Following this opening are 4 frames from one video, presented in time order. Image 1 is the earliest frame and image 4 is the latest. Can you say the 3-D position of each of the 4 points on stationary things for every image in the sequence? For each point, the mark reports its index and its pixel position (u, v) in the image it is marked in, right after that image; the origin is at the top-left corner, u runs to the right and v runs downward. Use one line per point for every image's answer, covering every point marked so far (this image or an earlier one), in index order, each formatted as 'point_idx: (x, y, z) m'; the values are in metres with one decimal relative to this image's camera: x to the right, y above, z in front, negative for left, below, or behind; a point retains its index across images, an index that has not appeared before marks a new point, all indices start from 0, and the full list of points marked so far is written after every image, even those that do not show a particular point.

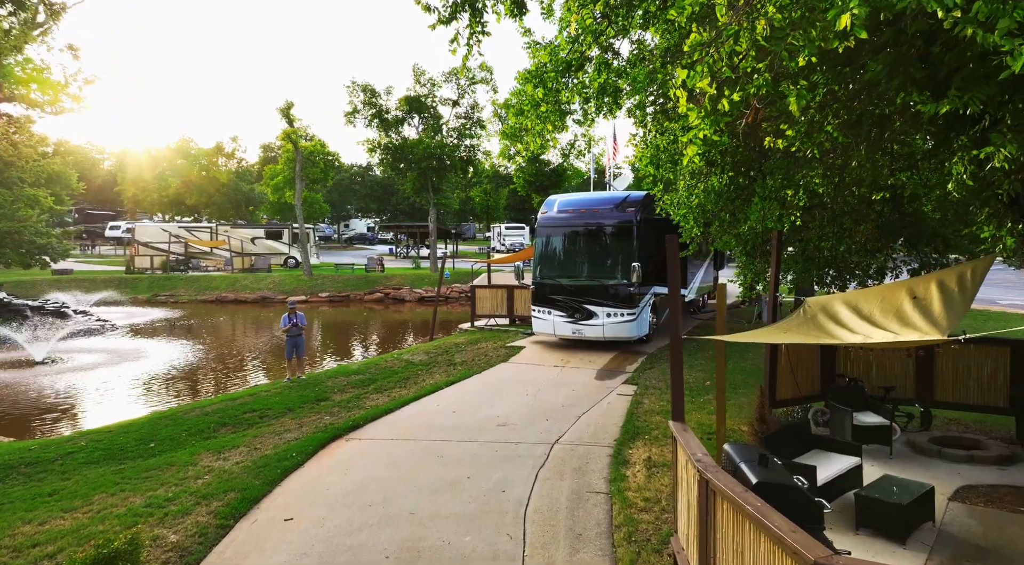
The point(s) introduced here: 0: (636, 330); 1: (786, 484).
0: (+2.6, -1.0, +13.4) m
1: (+1.6, -1.2, +3.8) m
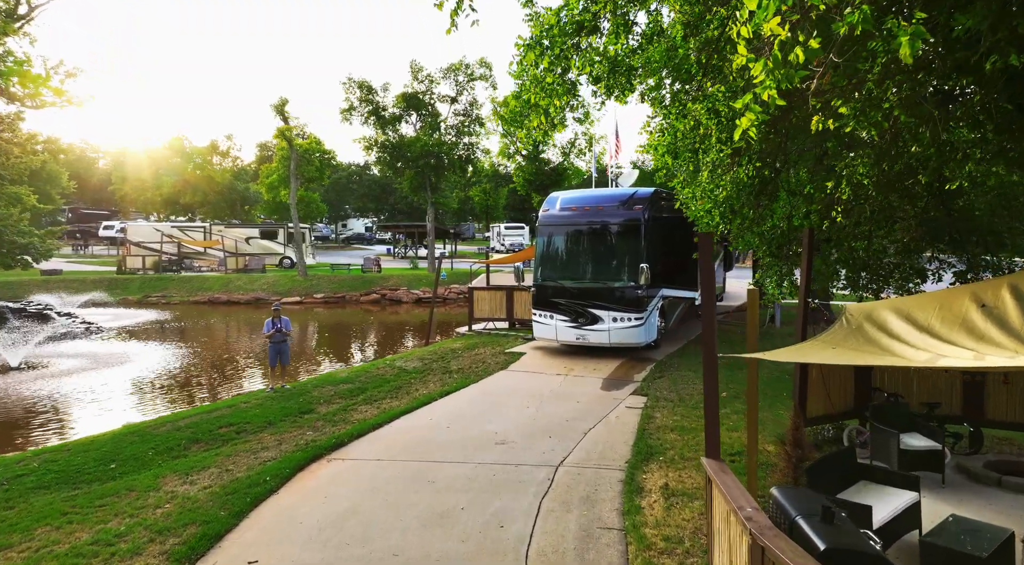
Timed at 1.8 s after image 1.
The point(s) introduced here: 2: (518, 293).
0: (+2.5, -1.0, +12.6) m
1: (+1.6, -1.2, +3.0) m
2: (+0.2, -0.3, +16.7) m
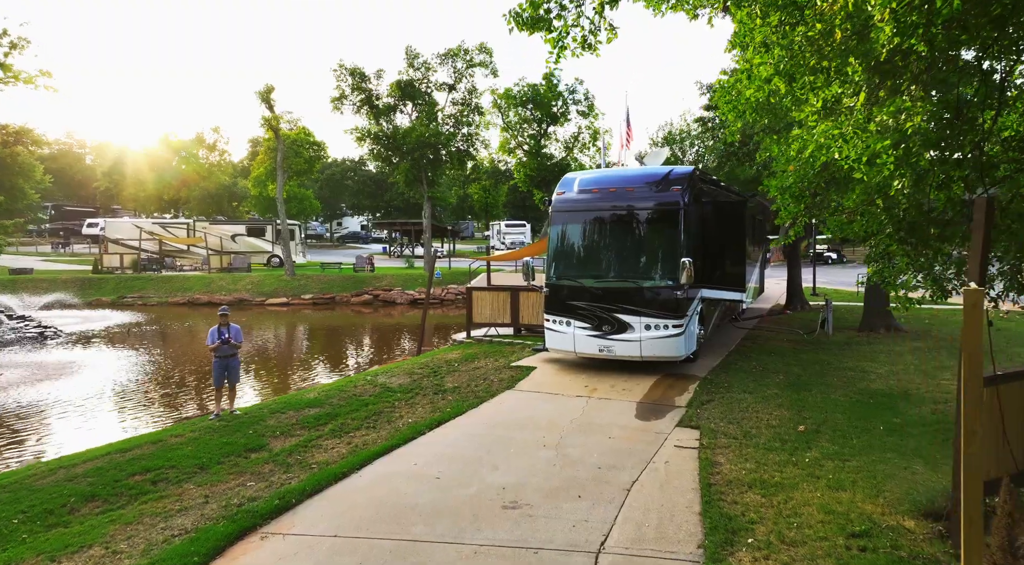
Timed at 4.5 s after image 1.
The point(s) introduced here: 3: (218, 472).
0: (+2.7, -1.0, +10.3) m
1: (+1.7, -1.2, +0.6) m
2: (+0.3, -0.2, +14.3) m
3: (-3.1, -2.0, +7.0) m
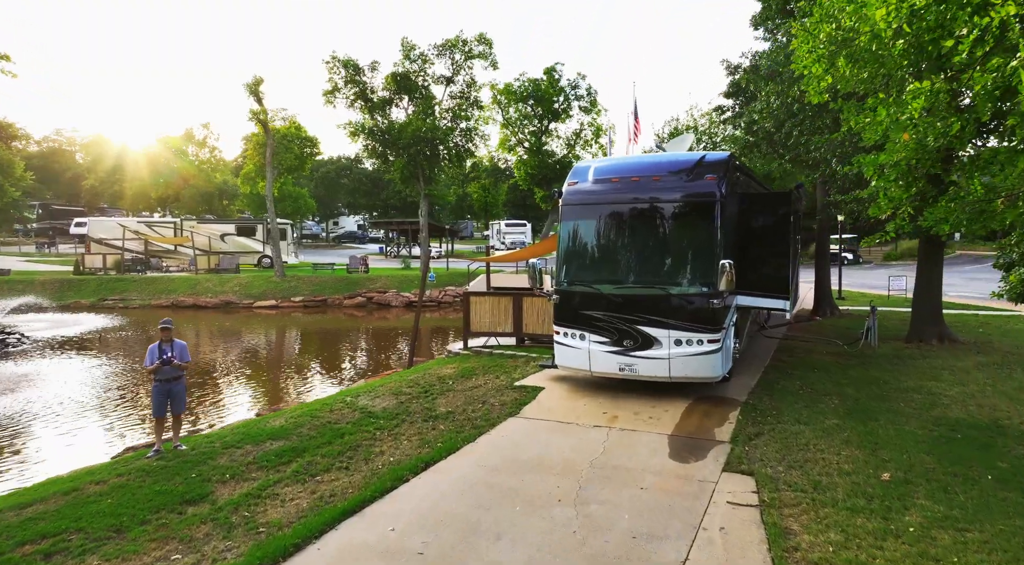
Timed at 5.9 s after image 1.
0: (+2.7, -1.1, +8.7) m
1: (+1.8, -1.3, -1.0) m
2: (+0.3, -0.3, +12.7) m
3: (-3.1, -2.1, +5.4) m
